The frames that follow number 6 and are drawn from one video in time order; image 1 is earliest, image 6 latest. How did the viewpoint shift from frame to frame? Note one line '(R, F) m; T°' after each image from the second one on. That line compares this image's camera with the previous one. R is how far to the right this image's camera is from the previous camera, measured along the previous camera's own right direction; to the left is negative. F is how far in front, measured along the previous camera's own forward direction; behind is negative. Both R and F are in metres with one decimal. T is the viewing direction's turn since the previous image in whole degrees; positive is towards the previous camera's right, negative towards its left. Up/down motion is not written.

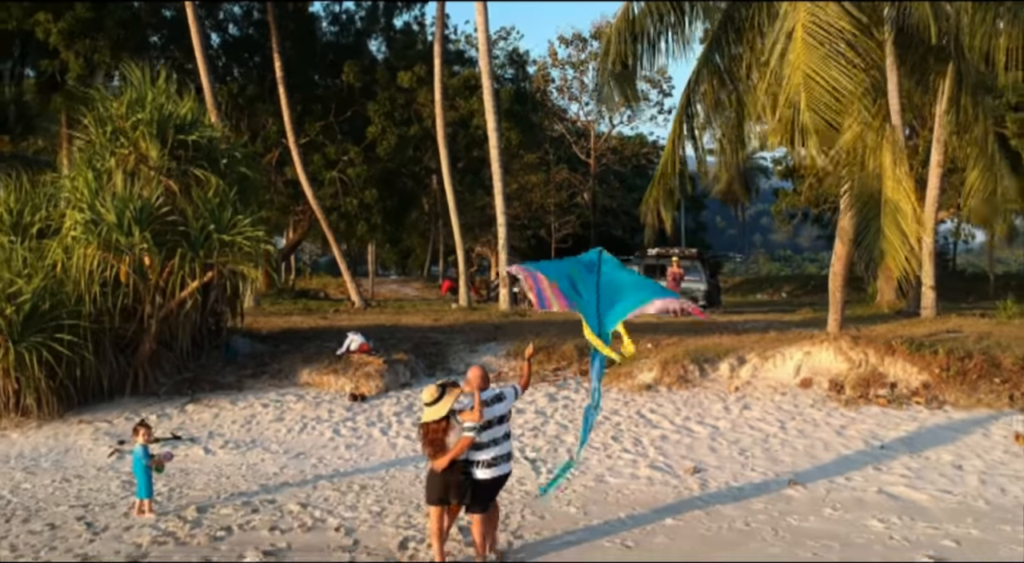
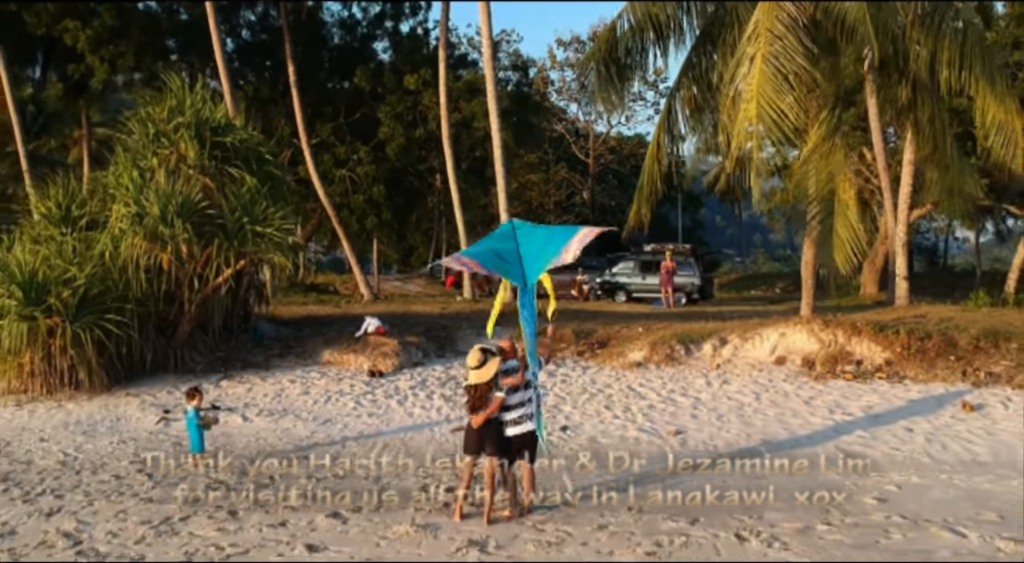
(0.0, -1.2) m; 0°
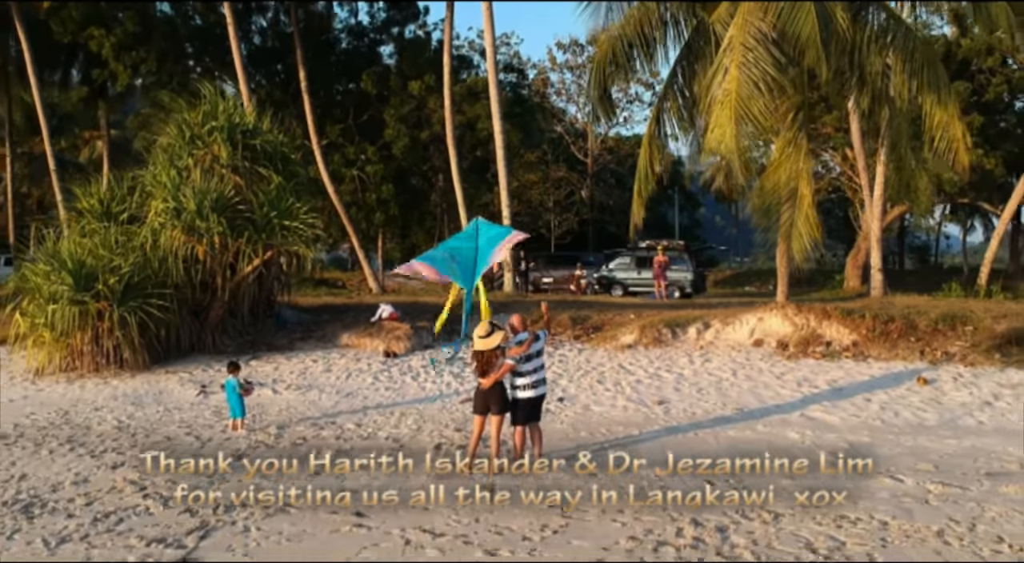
(0.0, -1.3) m; 0°
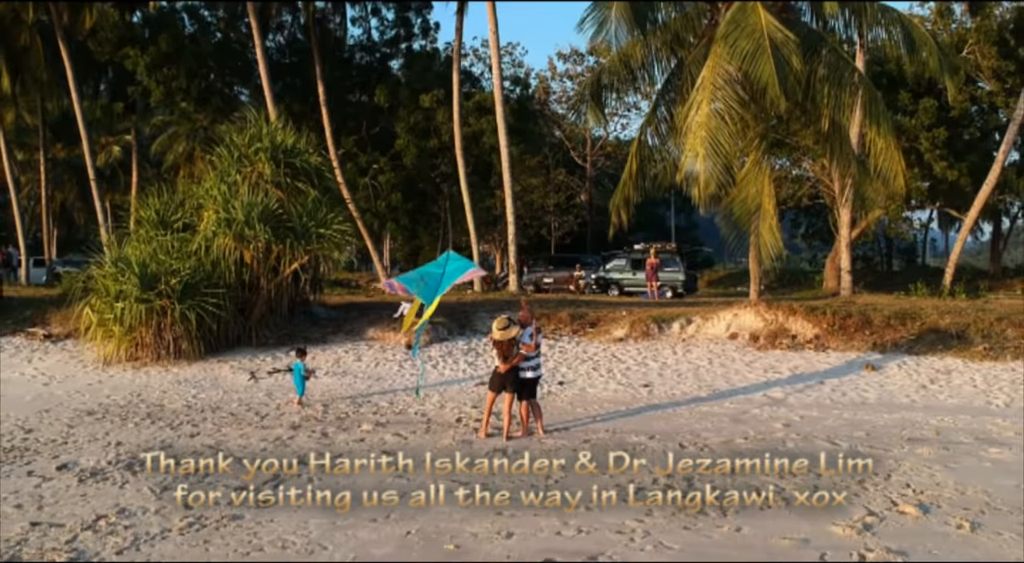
(-0.1, -2.0) m; 0°
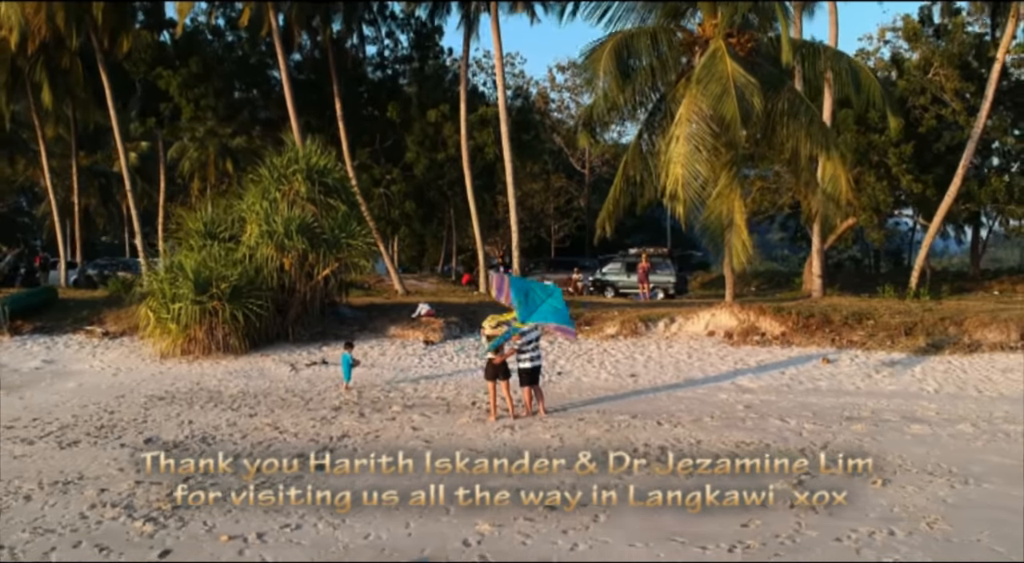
(-0.1, -2.3) m; 0°
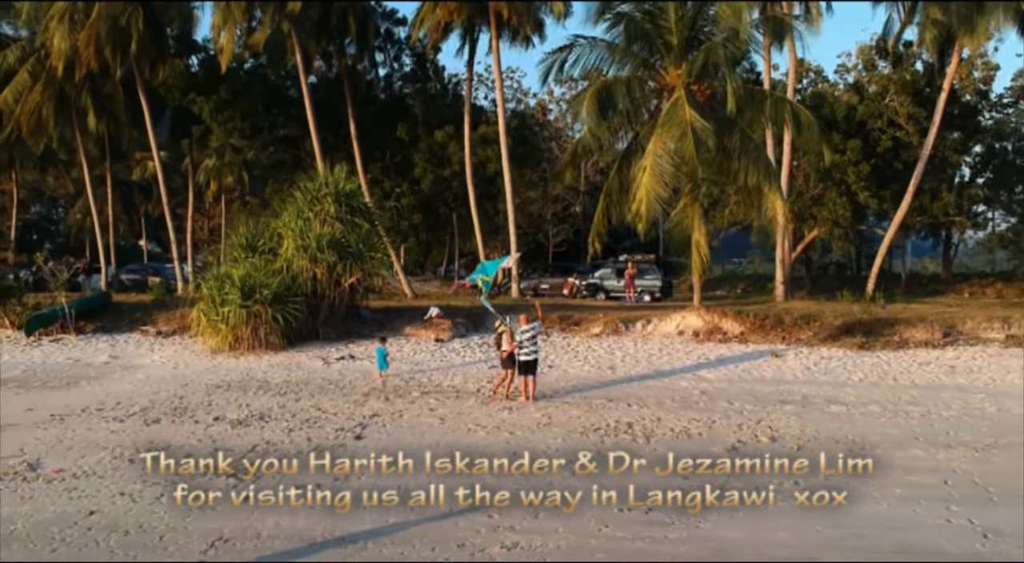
(0.0, -3.1) m; 0°
